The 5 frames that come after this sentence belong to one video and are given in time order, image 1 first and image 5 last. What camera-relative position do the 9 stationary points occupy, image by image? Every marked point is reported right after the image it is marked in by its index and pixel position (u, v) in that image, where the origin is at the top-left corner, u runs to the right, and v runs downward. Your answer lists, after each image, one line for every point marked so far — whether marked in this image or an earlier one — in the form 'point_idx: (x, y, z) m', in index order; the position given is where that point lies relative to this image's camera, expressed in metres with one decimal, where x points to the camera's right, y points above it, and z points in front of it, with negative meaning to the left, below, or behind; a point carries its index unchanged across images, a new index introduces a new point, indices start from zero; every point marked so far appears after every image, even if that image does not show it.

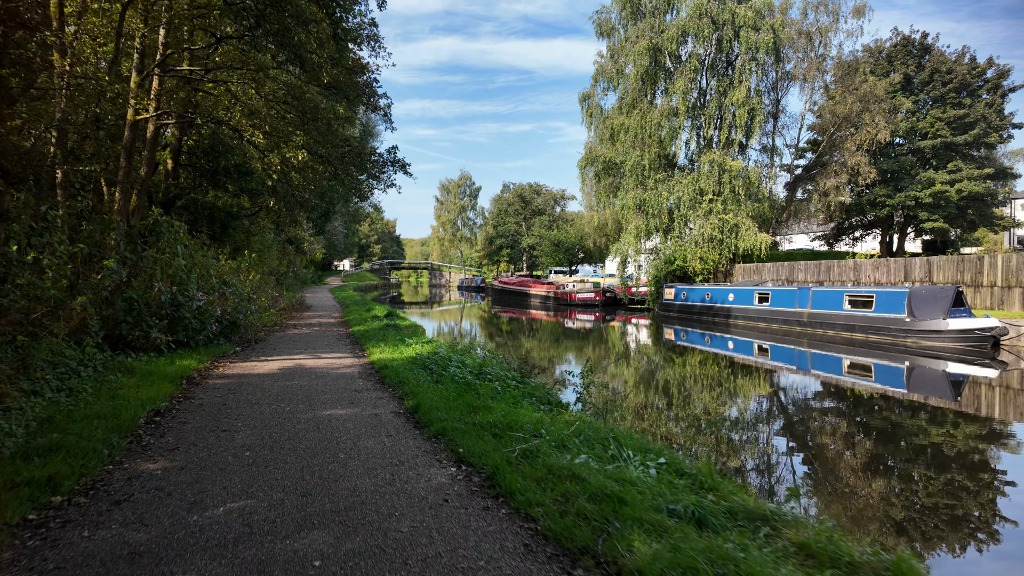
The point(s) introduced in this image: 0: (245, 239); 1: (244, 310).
0: (-7.3, +1.4, +14.4) m
1: (-4.2, -0.4, +8.1) m
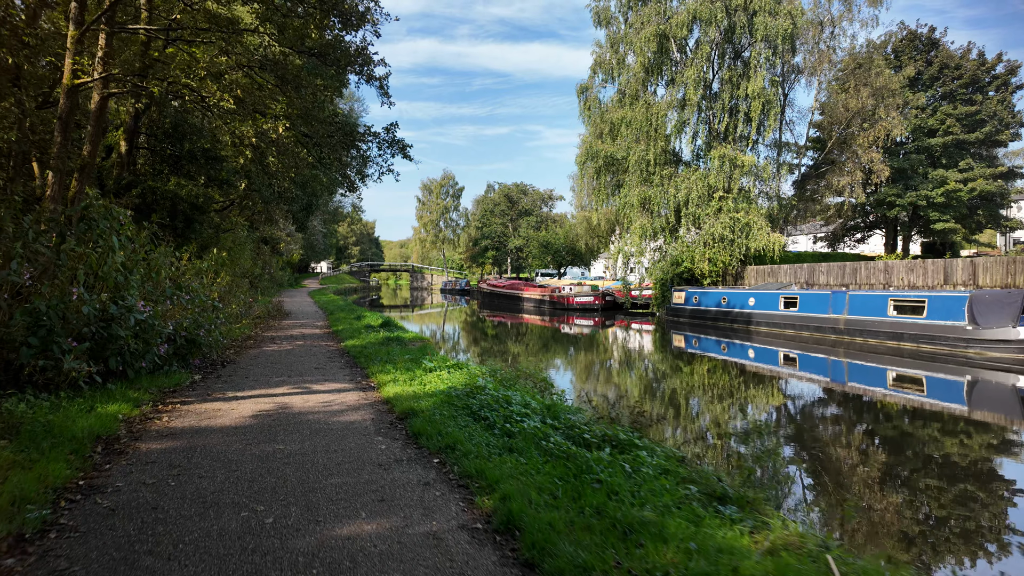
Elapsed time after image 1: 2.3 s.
0: (-7.1, +1.3, +12.5) m
1: (-3.7, -0.5, +6.3) m
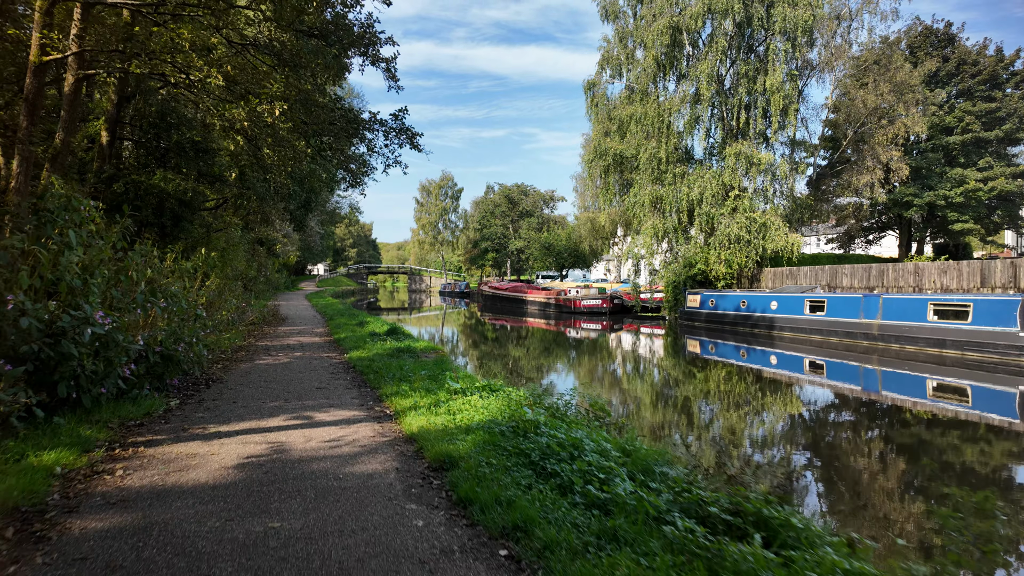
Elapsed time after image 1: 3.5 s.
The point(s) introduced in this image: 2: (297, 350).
0: (-6.8, +1.2, +11.6) m
1: (-3.4, -0.5, +5.4) m
2: (-3.6, -1.0, +8.8) m
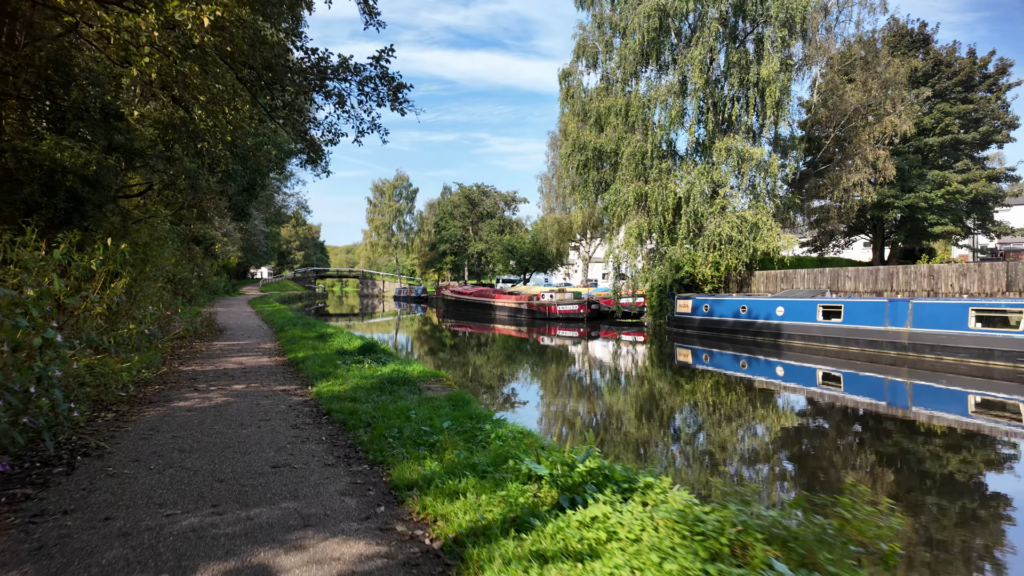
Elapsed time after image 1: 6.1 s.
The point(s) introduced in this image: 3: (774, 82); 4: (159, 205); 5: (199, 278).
0: (-6.8, +1.1, +9.0) m
1: (-2.9, -0.5, +3.2) m
2: (-3.4, -1.1, +6.5) m
3: (+8.7, +6.8, +17.4) m
4: (-7.5, +1.8, +10.9) m
5: (-9.0, +0.3, +14.9) m
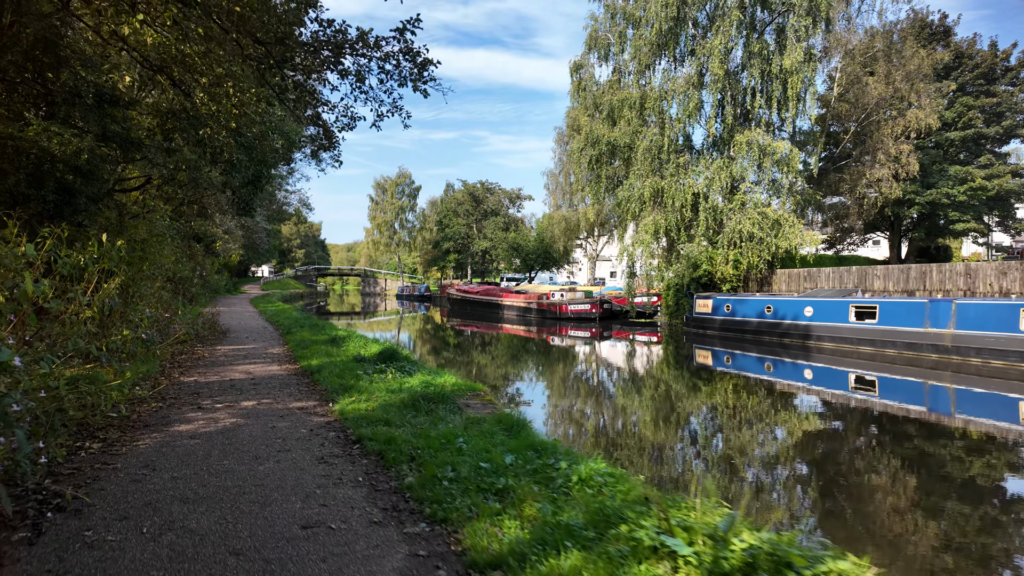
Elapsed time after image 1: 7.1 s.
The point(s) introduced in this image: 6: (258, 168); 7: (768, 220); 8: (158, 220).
0: (-6.4, +1.1, +8.4) m
1: (-2.4, -0.6, +2.6) m
2: (-3.0, -1.1, +5.9) m
3: (+9.1, +6.8, +16.8) m
4: (-7.1, +1.8, +10.2) m
5: (-8.6, +0.3, +14.3) m
6: (-5.5, +2.5, +11.3) m
7: (+8.6, +2.3, +17.6) m
8: (-6.5, +1.3, +9.5) m
